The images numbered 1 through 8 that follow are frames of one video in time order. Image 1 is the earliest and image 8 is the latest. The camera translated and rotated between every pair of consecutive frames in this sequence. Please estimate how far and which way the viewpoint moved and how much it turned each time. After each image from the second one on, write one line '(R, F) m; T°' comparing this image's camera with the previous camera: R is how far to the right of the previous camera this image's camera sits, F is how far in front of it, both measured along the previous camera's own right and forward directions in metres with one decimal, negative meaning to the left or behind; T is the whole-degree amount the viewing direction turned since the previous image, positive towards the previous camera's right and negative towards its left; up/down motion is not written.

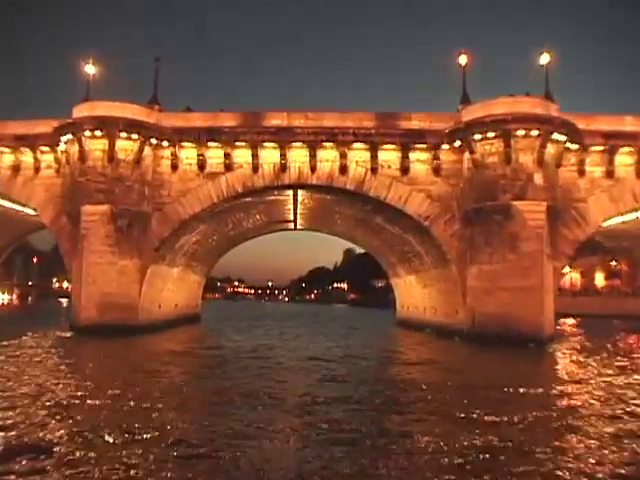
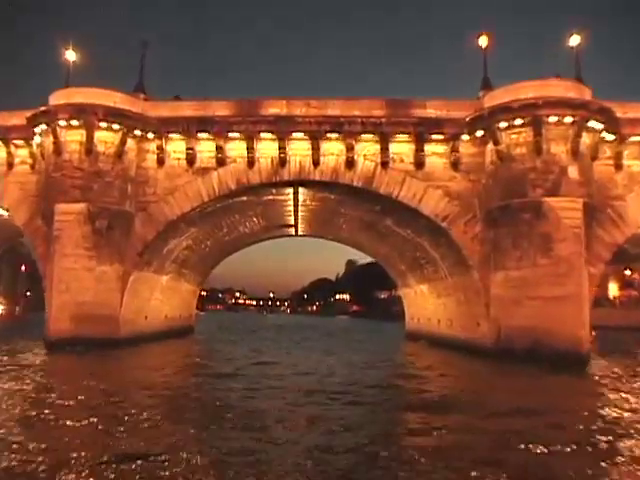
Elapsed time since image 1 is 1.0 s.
(-0.1, +3.2) m; 0°
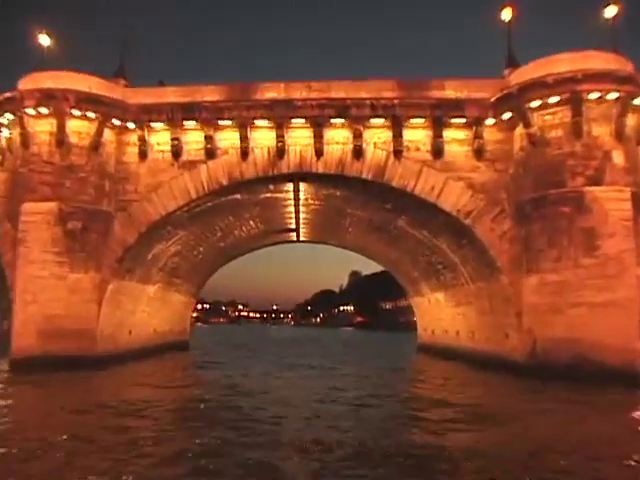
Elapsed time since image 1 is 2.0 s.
(0.0, +3.2) m; 0°
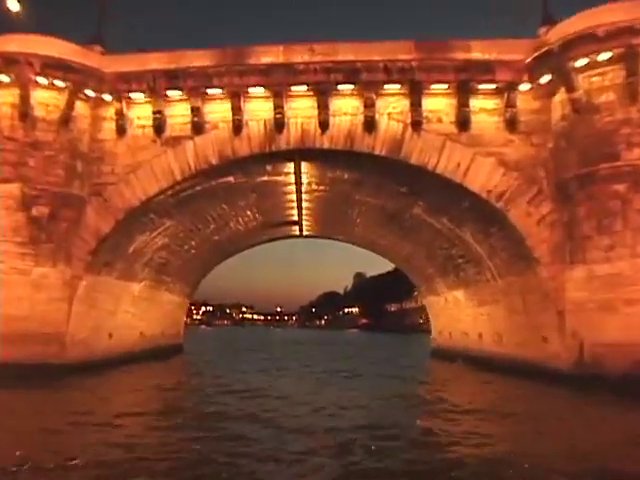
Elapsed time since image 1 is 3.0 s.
(0.0, +3.2) m; 0°
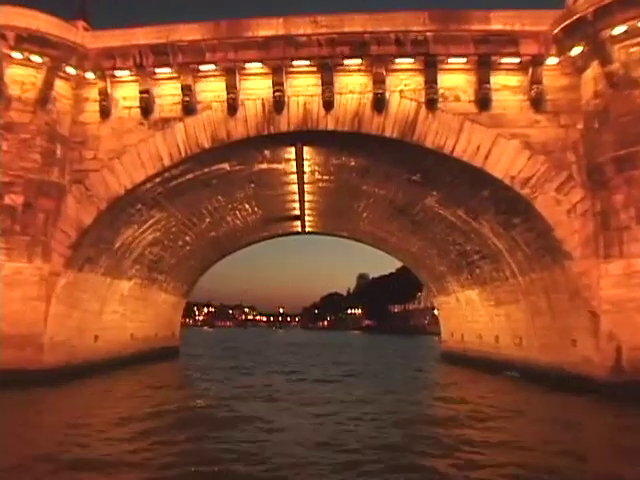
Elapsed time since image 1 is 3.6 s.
(0.0, +1.9) m; 0°
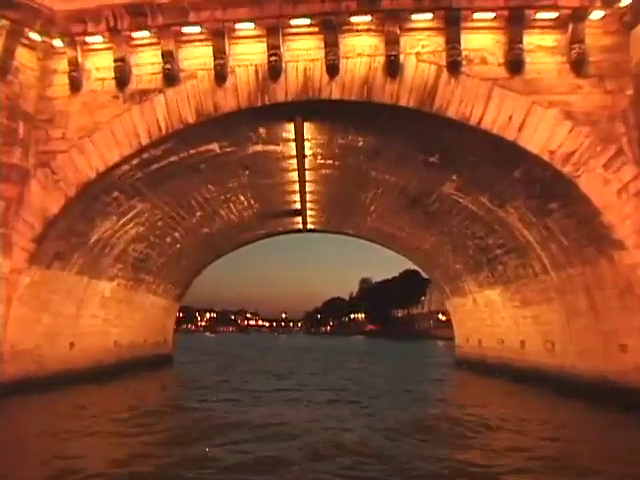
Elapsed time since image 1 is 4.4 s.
(0.0, +2.5) m; 0°
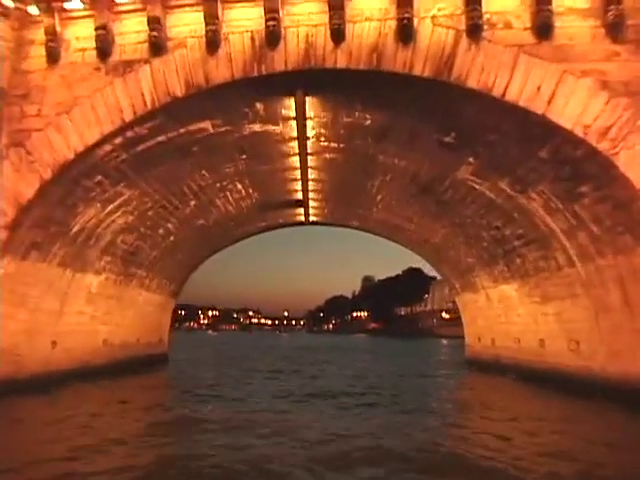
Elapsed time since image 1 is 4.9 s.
(0.0, +1.6) m; 0°
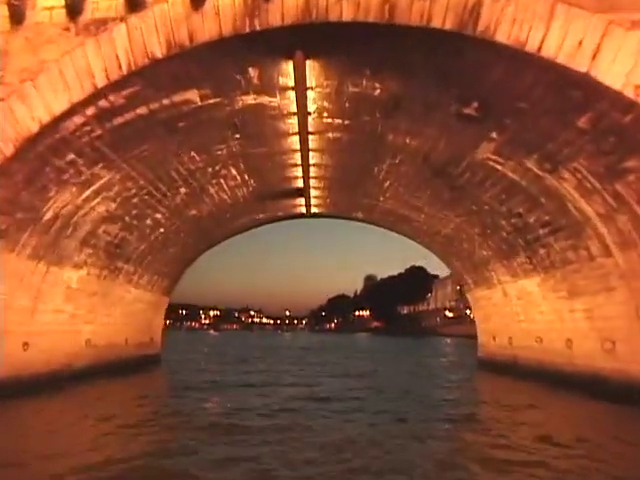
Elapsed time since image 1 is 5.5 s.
(0.0, +1.9) m; 0°
